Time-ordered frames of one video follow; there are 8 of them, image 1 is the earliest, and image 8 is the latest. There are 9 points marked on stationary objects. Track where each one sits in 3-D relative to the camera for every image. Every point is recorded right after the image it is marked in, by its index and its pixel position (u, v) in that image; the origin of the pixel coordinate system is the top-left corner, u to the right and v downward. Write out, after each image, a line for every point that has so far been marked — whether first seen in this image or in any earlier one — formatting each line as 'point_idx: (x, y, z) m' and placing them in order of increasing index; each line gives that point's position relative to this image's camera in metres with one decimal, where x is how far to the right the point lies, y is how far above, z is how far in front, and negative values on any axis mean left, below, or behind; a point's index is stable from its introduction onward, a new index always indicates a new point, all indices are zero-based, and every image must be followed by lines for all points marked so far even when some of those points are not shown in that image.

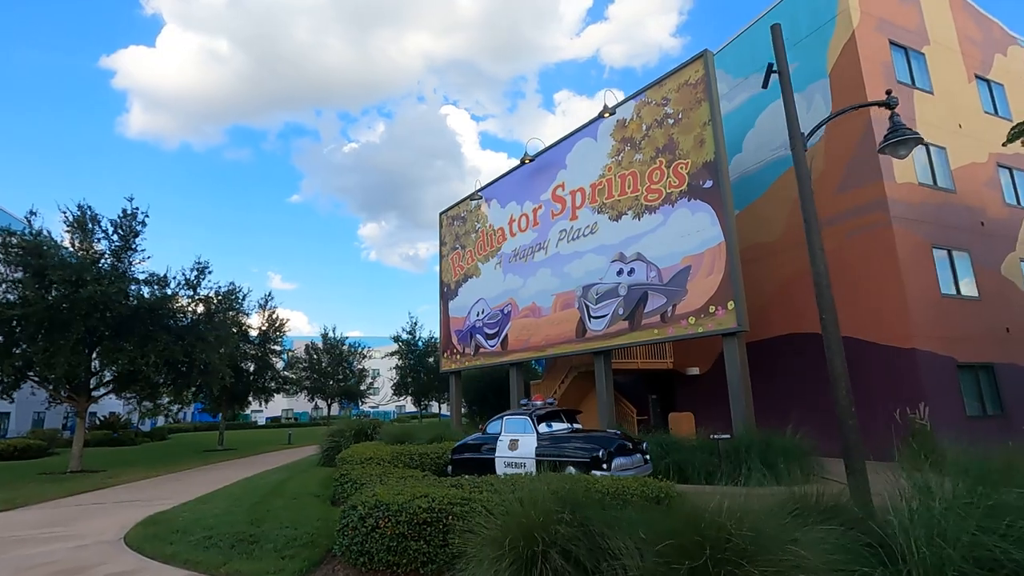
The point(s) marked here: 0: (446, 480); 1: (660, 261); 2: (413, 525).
0: (-1.1, -2.9, +8.1) m
1: (+4.3, +0.8, +15.5) m
2: (-1.1, -2.6, +5.9) m
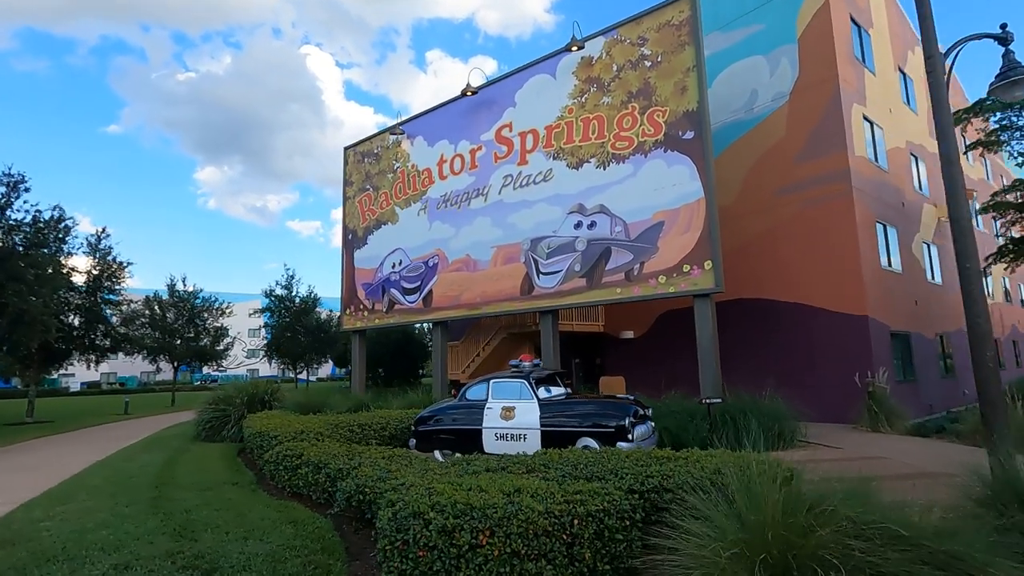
0: (-0.4, -2.0, +6.1) m
1: (+3.1, +2.0, +14.4) m
2: (+0.2, -1.9, +4.0) m
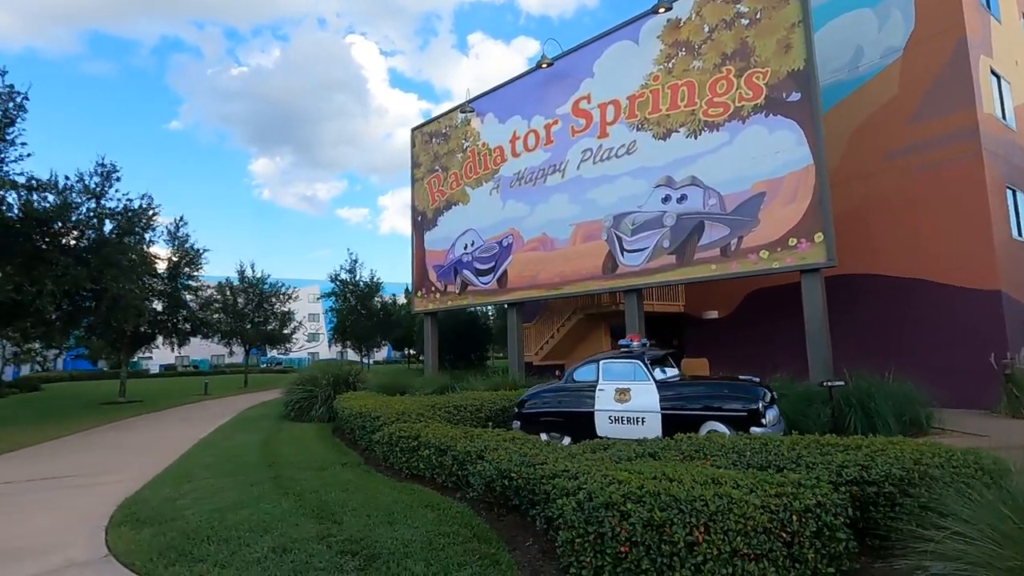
0: (+1.2, -1.7, +5.6) m
1: (+5.3, +2.6, +13.5) m
2: (+1.6, -1.6, +3.5) m
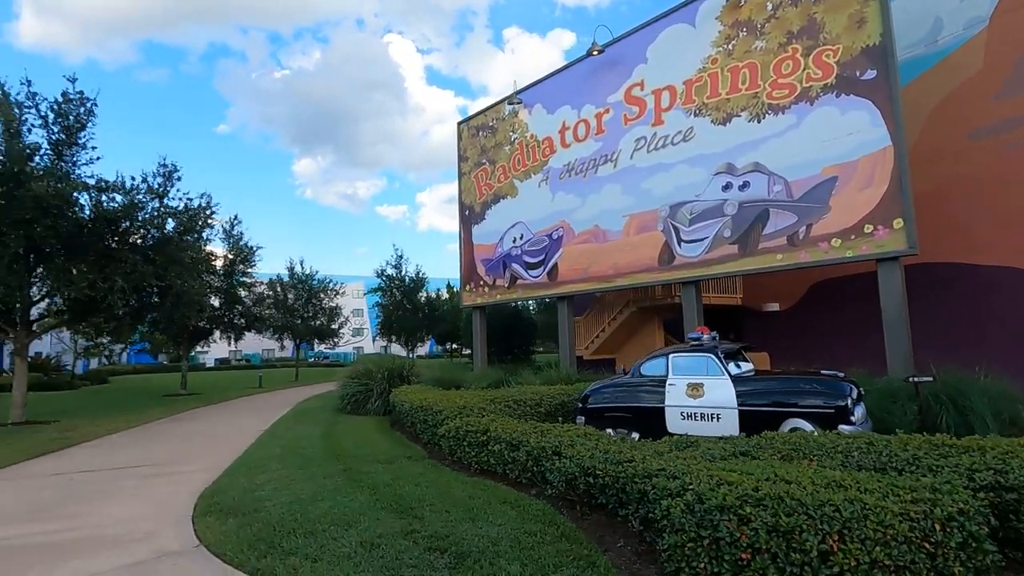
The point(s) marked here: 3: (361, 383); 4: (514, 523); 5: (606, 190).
0: (+2.0, -1.6, +5.3) m
1: (+6.6, +2.8, +12.8) m
2: (+2.2, -1.5, +3.1) m
3: (-4.4, -2.8, +15.7) m
4: (0.0, -2.2, +5.1) m
5: (+2.9, +3.1, +16.7) m
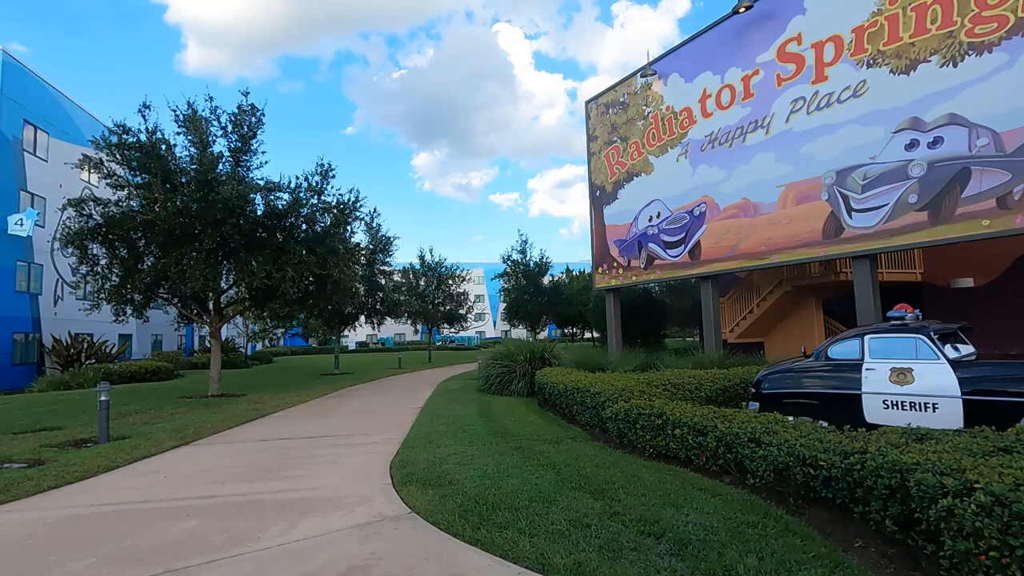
0: (+3.9, -1.3, +4.6) m
1: (+9.8, +3.4, +10.8) m
2: (+3.6, -1.3, +2.4) m
3: (-0.2, -2.3, +16.0) m
4: (+1.9, -2.0, +4.8) m
5: (+7.0, +3.7, +15.4) m
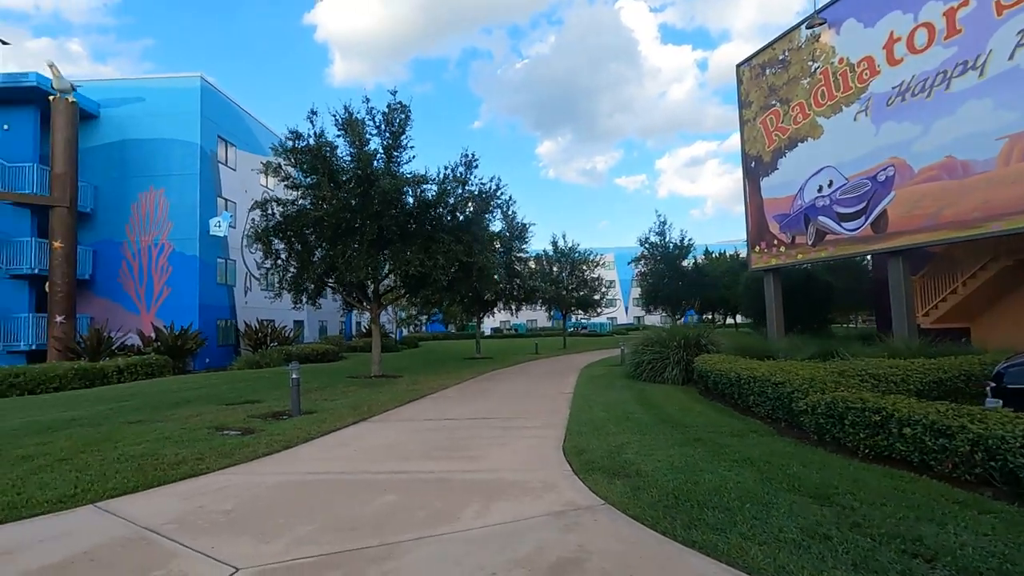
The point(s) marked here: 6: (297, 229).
0: (+5.4, -1.0, +3.1) m
1: (+12.6, +3.9, +7.7) m
2: (+4.7, -1.1, +1.1) m
3: (+4.1, -1.8, +15.3) m
4: (+3.5, -1.8, +3.8) m
5: (+10.9, +4.3, +12.8) m
6: (-7.9, +2.1, +19.6) m
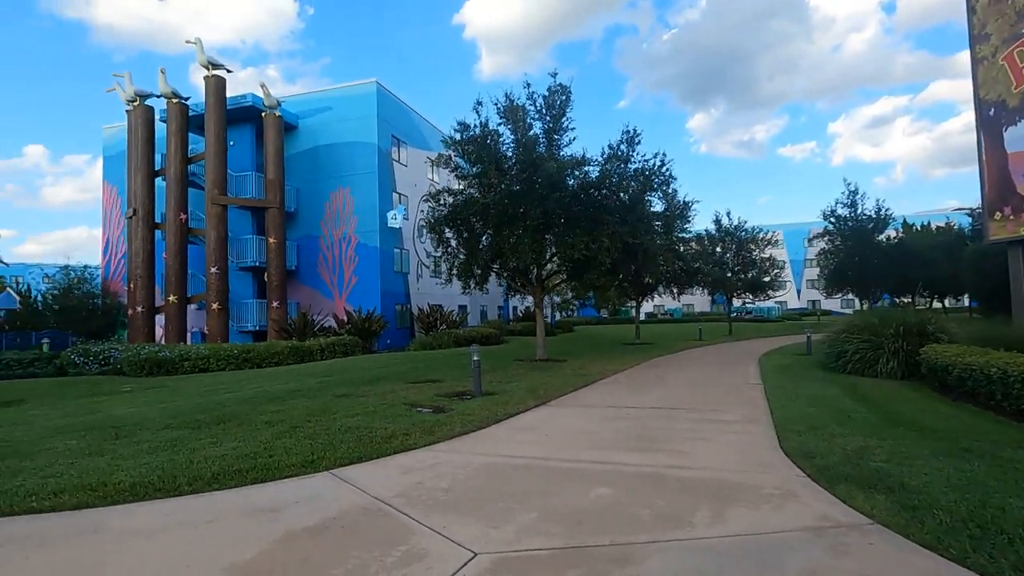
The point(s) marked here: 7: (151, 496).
0: (+6.6, -0.9, +1.1) m
1: (+14.7, +4.3, +3.5) m
2: (+5.4, -1.0, -0.7) m
3: (+8.7, -1.3, +13.2) m
4: (+5.1, -1.6, +2.3) m
5: (+14.4, +4.8, +8.8) m
6: (-1.8, +2.7, +20.4) m
7: (-3.7, -2.1, +5.5) m
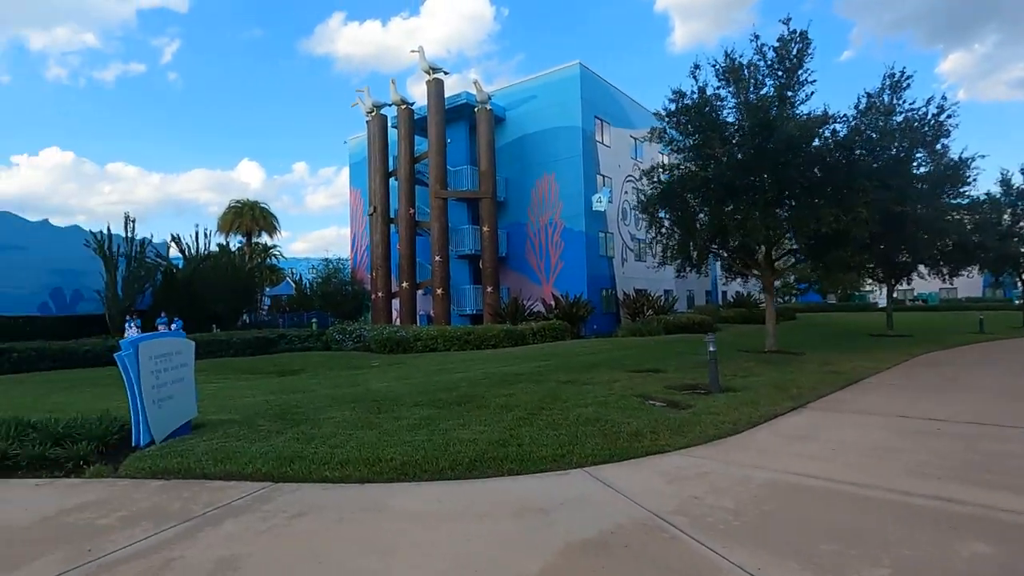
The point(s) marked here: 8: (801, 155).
0: (+7.2, -0.8, -2.1) m
1: (+15.5, +4.5, -2.8) m
2: (+5.4, -1.0, -3.4) m
3: (+13.3, -0.8, +8.5) m
4: (+6.1, -1.5, -0.5) m
5: (+17.1, +5.2, +2.2) m
6: (+5.9, +3.3, +18.8) m
7: (-1.0, -2.0, +5.6) m
8: (+8.6, +4.0, +16.1) m
